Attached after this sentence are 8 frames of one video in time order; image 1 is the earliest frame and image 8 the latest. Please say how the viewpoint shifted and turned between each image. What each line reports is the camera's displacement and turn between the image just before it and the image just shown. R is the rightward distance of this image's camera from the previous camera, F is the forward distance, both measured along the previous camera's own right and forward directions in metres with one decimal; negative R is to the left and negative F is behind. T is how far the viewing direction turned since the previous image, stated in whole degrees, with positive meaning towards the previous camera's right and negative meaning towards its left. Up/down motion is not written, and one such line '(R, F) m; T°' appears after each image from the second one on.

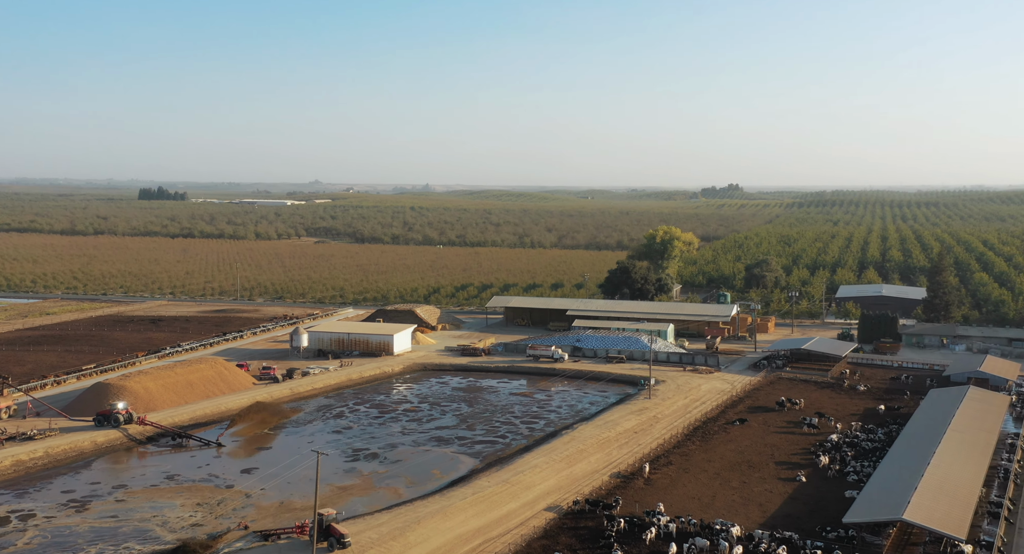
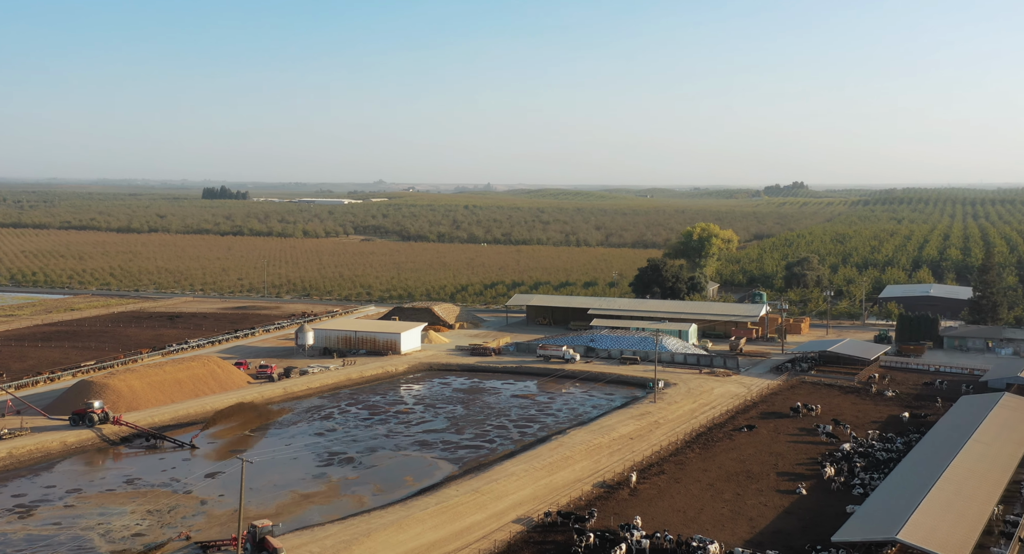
(+2.0, +1.7) m; -3°
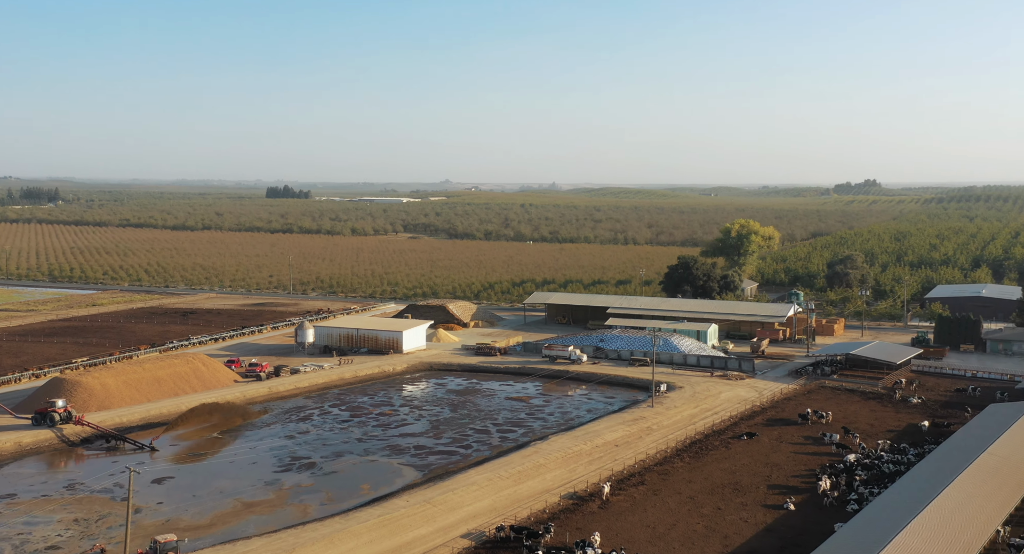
(+2.3, +1.9) m; -3°
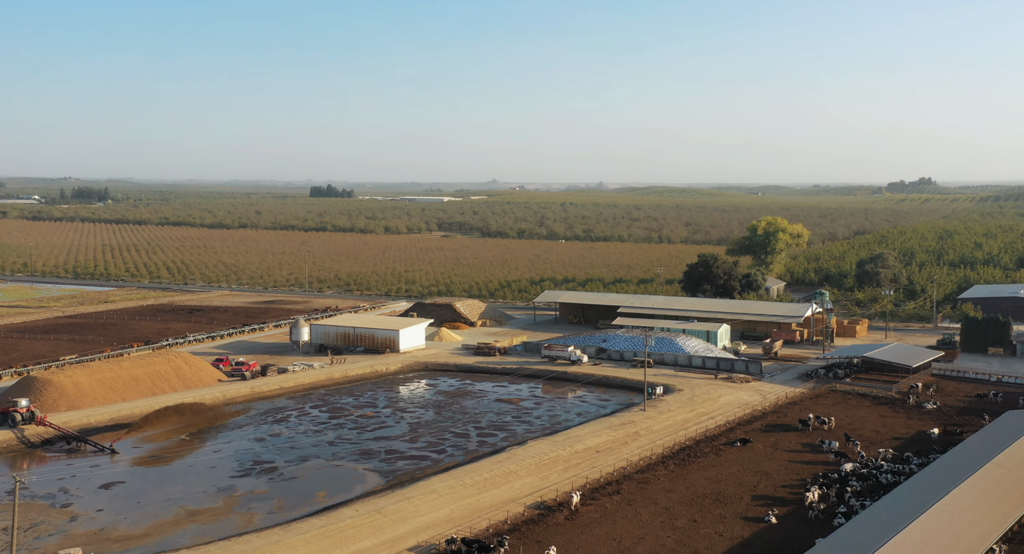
(+1.8, +1.5) m; -2°
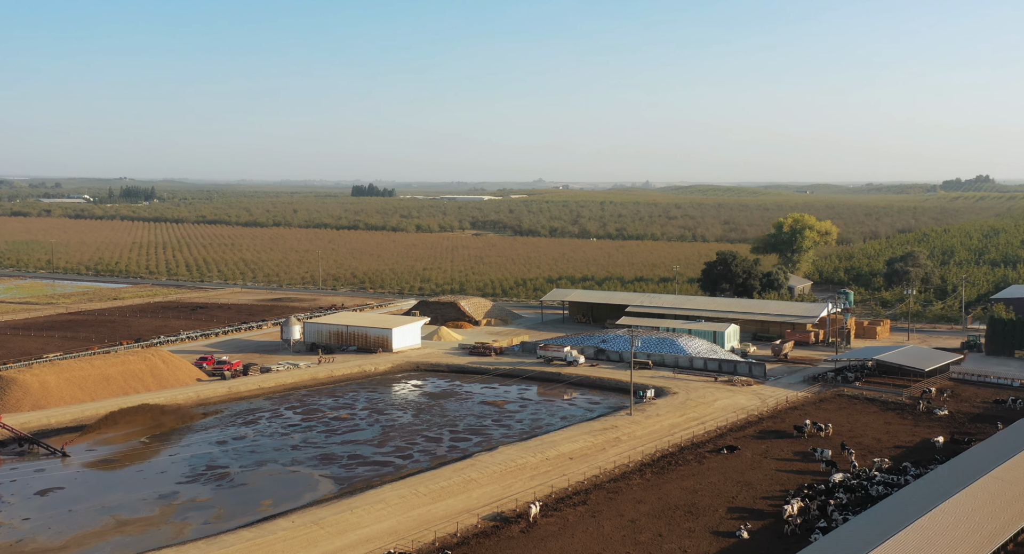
(+1.9, +1.5) m; -2°
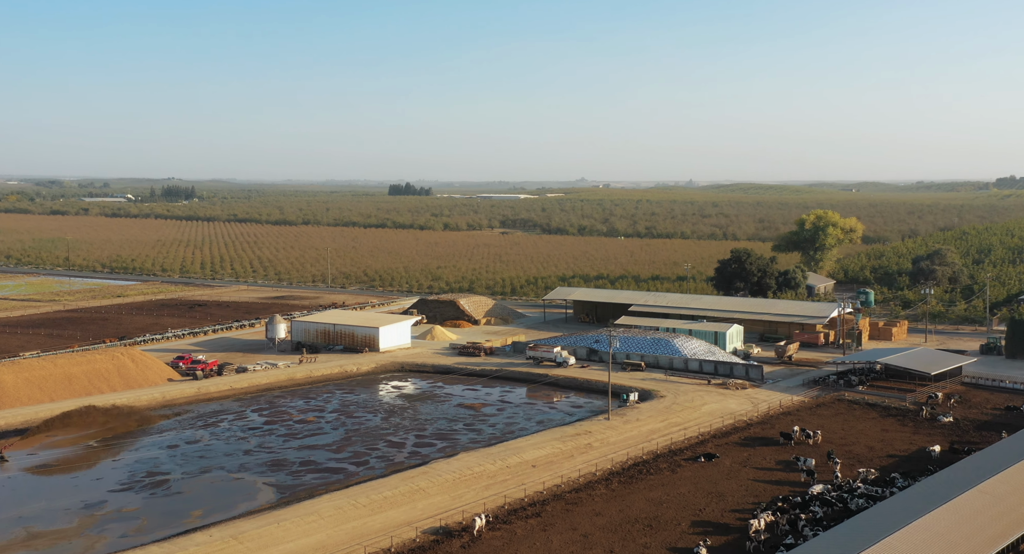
(+1.9, +1.6) m; -2°
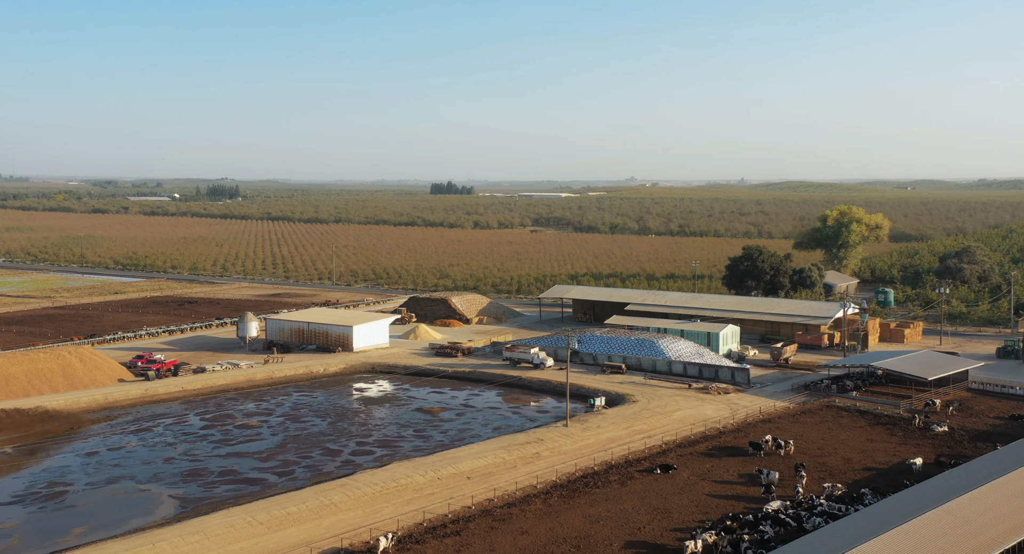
(+2.5, +2.0) m; -2°
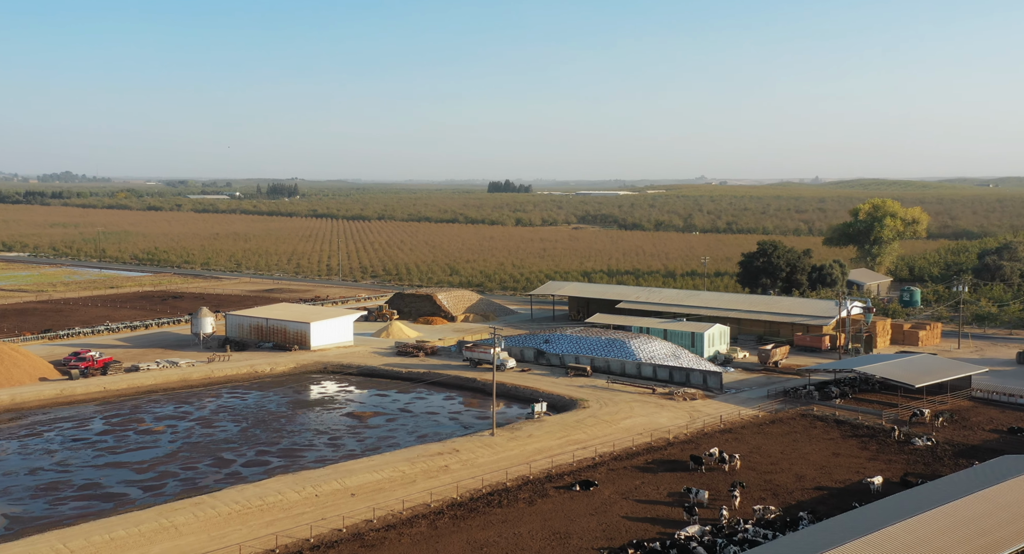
(+3.5, +2.9) m; -3°
